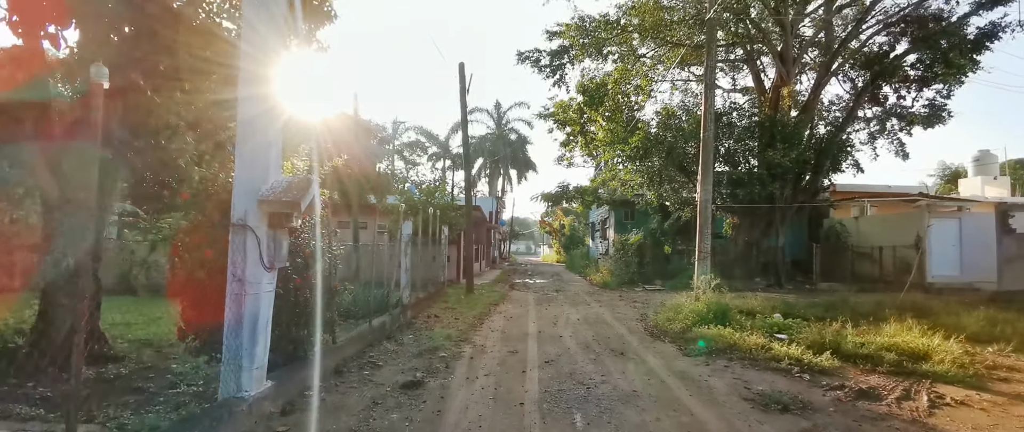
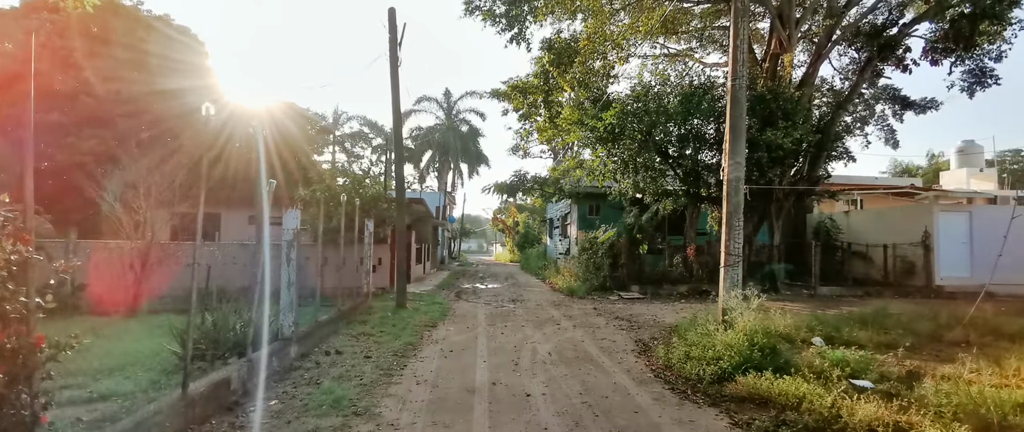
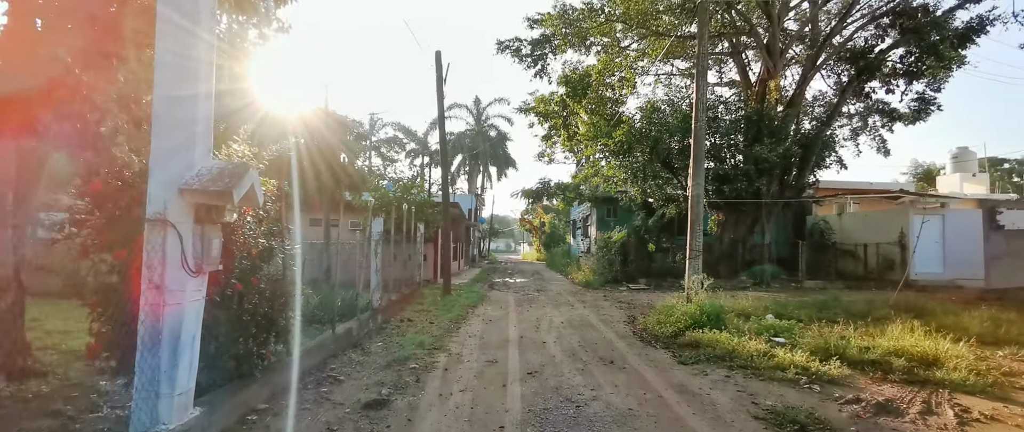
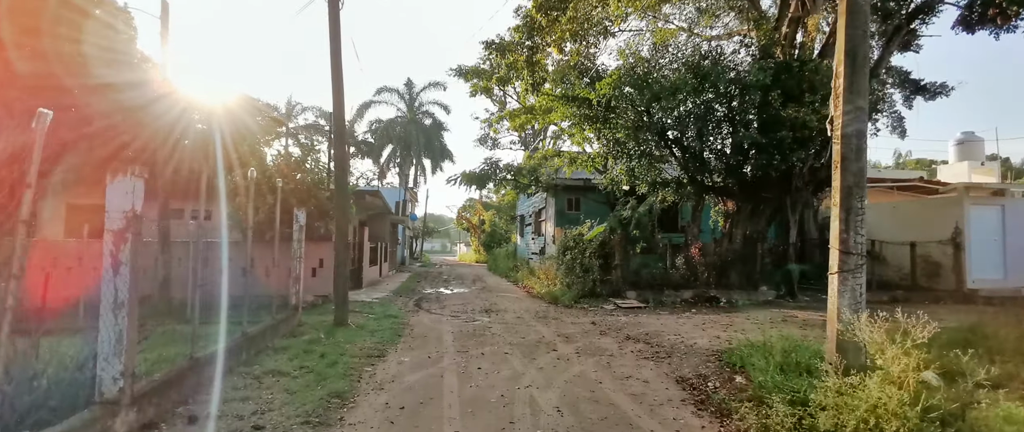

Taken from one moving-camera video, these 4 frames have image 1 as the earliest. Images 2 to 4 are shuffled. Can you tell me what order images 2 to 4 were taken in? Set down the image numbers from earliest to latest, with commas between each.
3, 2, 4
